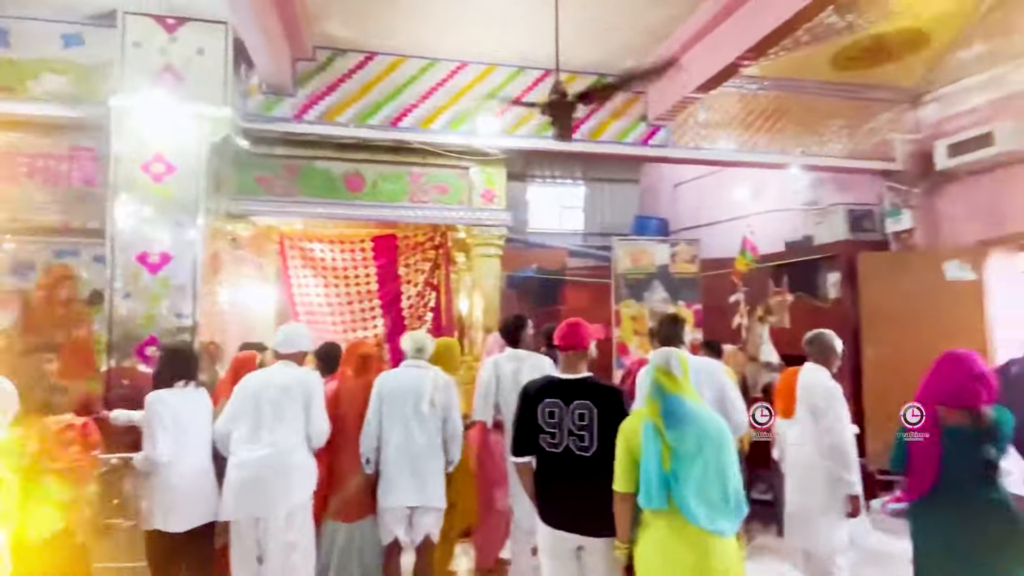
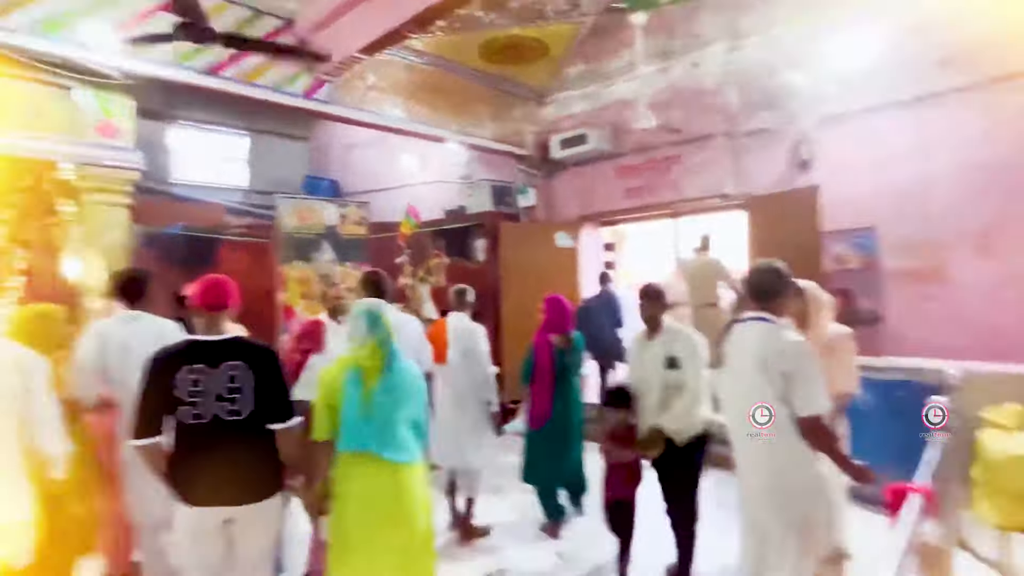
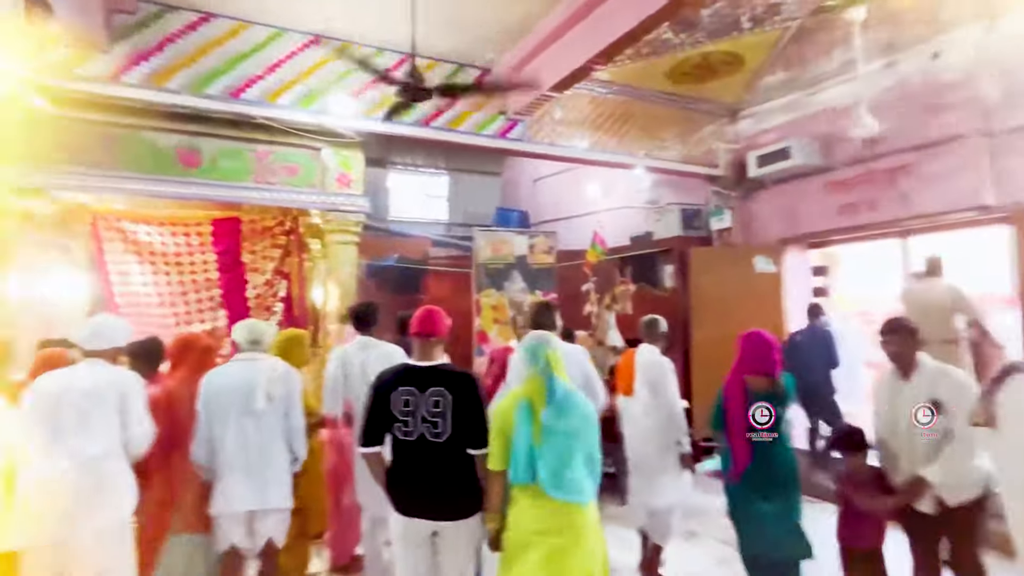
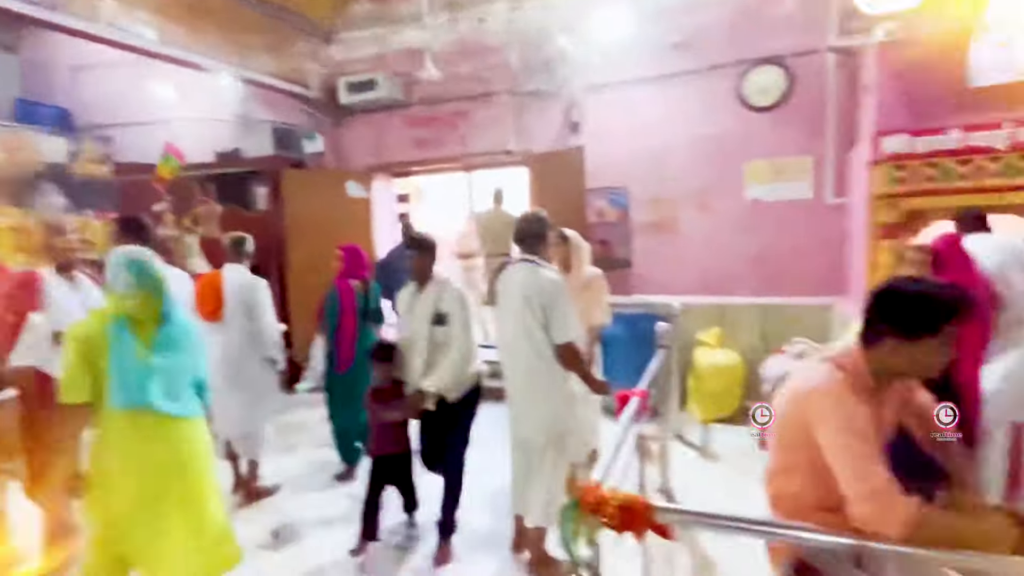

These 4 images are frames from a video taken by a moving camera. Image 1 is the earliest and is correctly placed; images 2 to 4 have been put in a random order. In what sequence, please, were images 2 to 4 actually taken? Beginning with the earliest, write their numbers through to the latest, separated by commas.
3, 2, 4
